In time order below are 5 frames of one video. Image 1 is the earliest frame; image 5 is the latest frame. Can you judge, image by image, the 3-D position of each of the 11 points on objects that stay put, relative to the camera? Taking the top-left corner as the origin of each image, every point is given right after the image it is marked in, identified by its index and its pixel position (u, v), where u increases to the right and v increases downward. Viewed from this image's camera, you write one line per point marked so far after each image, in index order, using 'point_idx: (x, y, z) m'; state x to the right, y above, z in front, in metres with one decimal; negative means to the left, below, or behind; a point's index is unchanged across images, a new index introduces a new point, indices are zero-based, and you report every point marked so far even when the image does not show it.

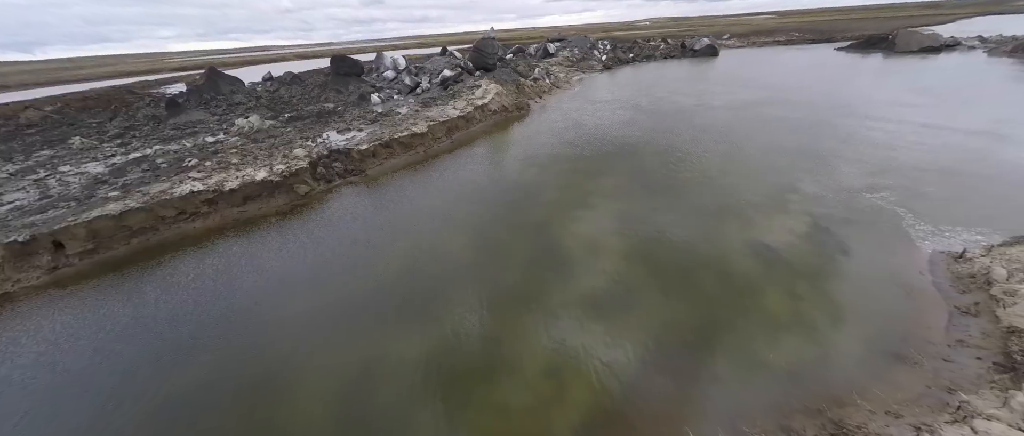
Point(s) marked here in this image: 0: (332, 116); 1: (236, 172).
0: (-10.2, +5.8, +18.9) m
1: (-9.6, +1.6, +11.7) m
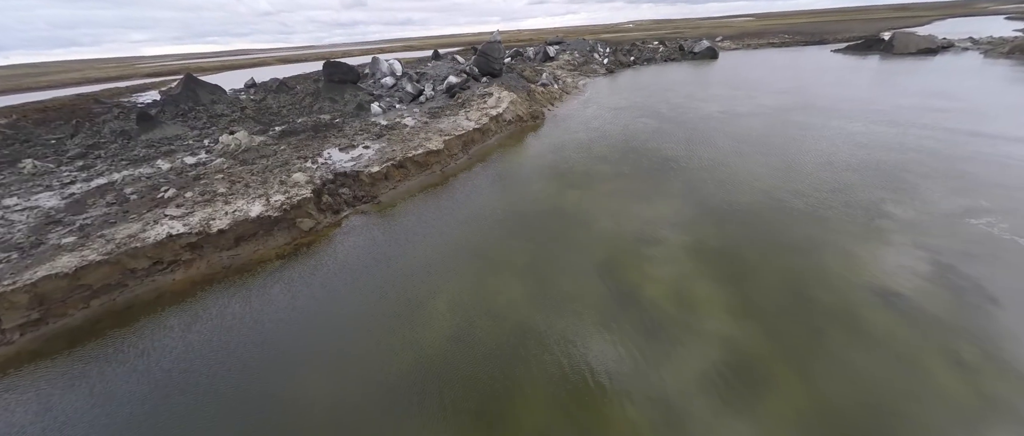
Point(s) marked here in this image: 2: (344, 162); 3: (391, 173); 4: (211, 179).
0: (-9.2, +4.5, +16.9) m
1: (-8.2, +0.3, +9.6) m
2: (-6.4, +2.1, +12.7) m
3: (-4.5, +1.7, +12.5) m
4: (-10.3, +1.3, +11.5) m
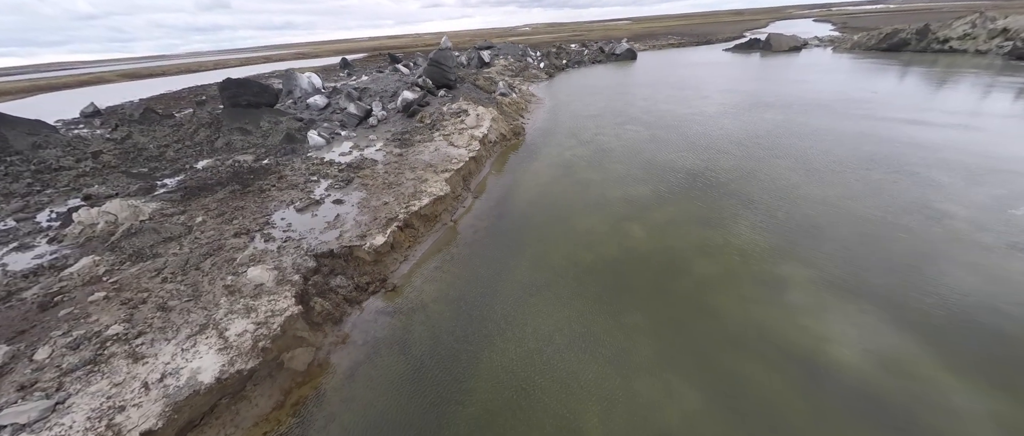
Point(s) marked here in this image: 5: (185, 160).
0: (-9.0, +1.5, +12.1) m
1: (-5.8, -2.3, +5.2) m
2: (-5.0, -0.4, +8.6) m
3: (-3.0, -0.6, +8.8) m
4: (-8.4, -1.7, +6.6) m
5: (-14.2, +2.5, +14.5) m
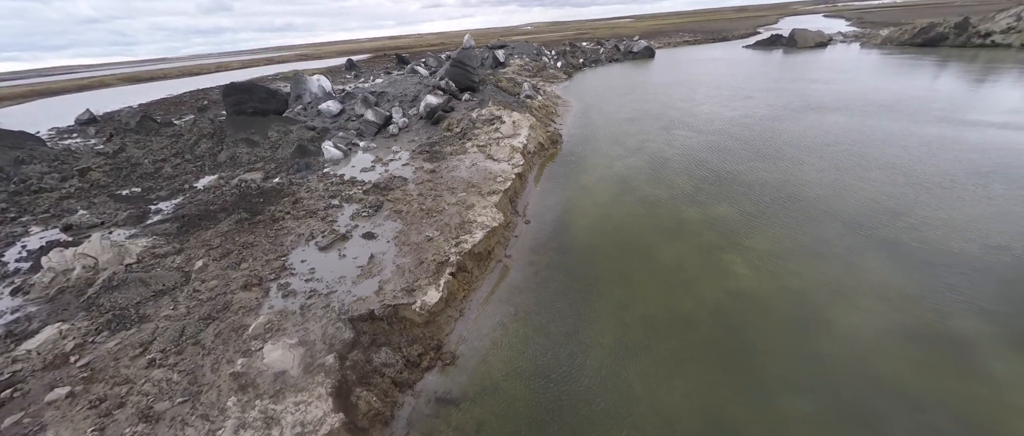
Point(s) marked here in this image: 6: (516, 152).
0: (-7.2, +0.5, +10.2) m
1: (-4.1, -3.3, +3.4) m
2: (-3.2, -1.3, +6.7) m
3: (-1.3, -1.5, +6.9) m
4: (-6.7, -2.6, +4.7) m
5: (-12.4, +1.5, +12.6) m
6: (+0.1, +2.4, +12.4) m
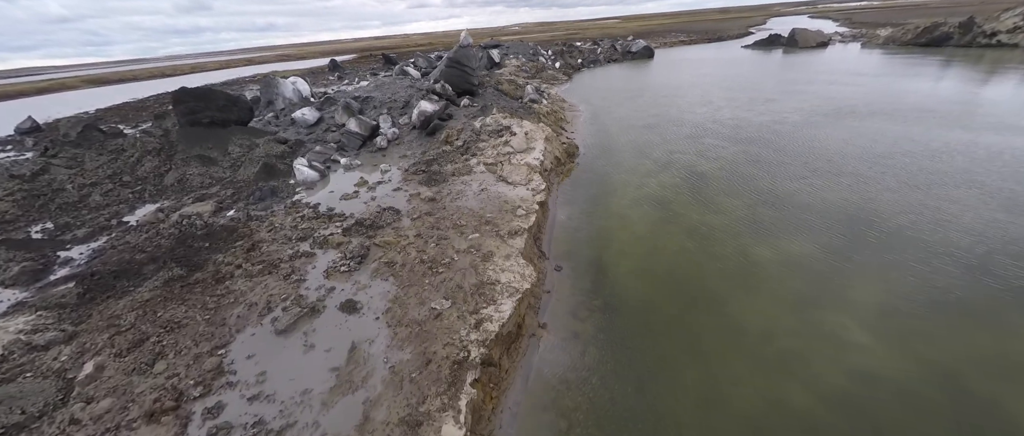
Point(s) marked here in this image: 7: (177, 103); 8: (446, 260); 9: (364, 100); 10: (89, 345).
0: (-6.6, -0.6, +7.7) m
1: (-3.2, -4.4, +1.0) m
2: (-2.5, -2.4, +4.4) m
3: (-0.5, -2.5, +4.6) m
4: (-5.9, -3.8, +2.3) m
5: (-11.9, +0.3, +10.0) m
6: (+0.6, +1.3, +10.2) m
7: (-13.7, +4.7, +13.7) m
8: (-1.3, -0.8, +6.7) m
9: (-7.5, +6.0, +16.8) m
10: (-6.8, -2.0, +5.4) m
